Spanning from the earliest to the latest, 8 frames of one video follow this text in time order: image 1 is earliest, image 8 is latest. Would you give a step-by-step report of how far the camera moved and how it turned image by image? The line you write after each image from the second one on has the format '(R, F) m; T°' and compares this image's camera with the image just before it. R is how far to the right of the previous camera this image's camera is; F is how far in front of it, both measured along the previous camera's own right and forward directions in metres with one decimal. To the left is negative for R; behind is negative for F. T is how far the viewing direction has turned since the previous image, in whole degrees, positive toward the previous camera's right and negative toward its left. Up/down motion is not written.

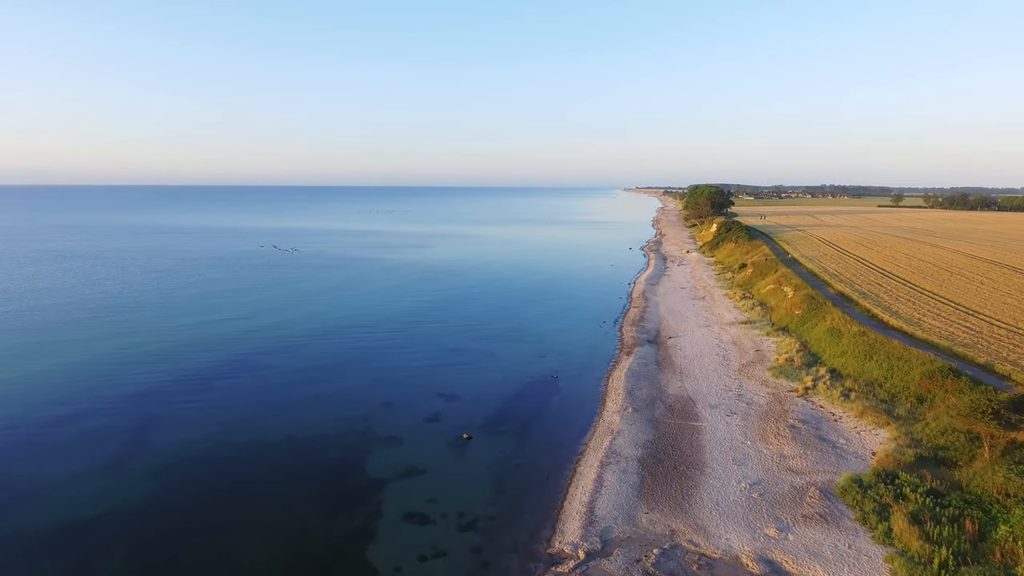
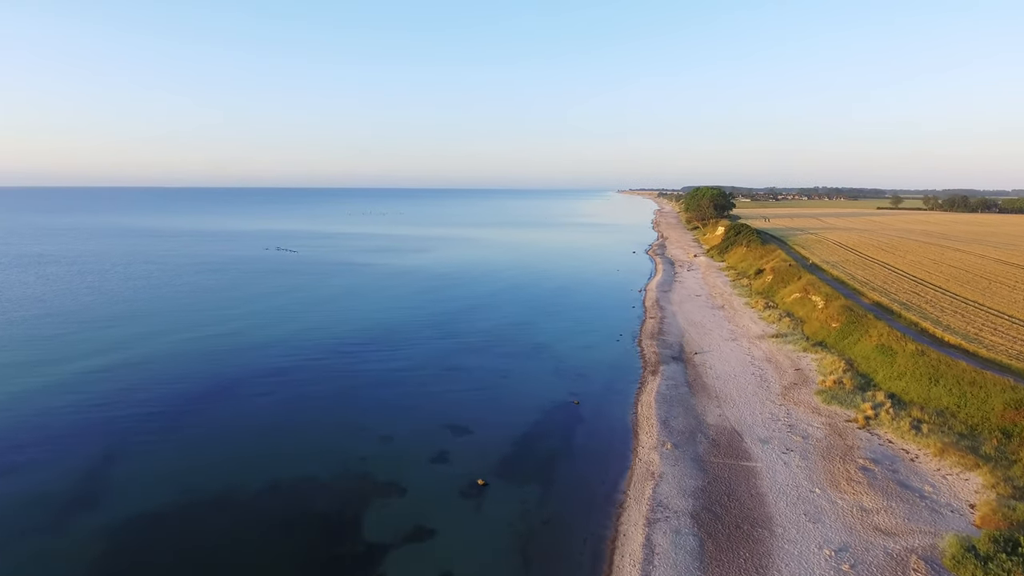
(-0.6, +2.7) m; +1°
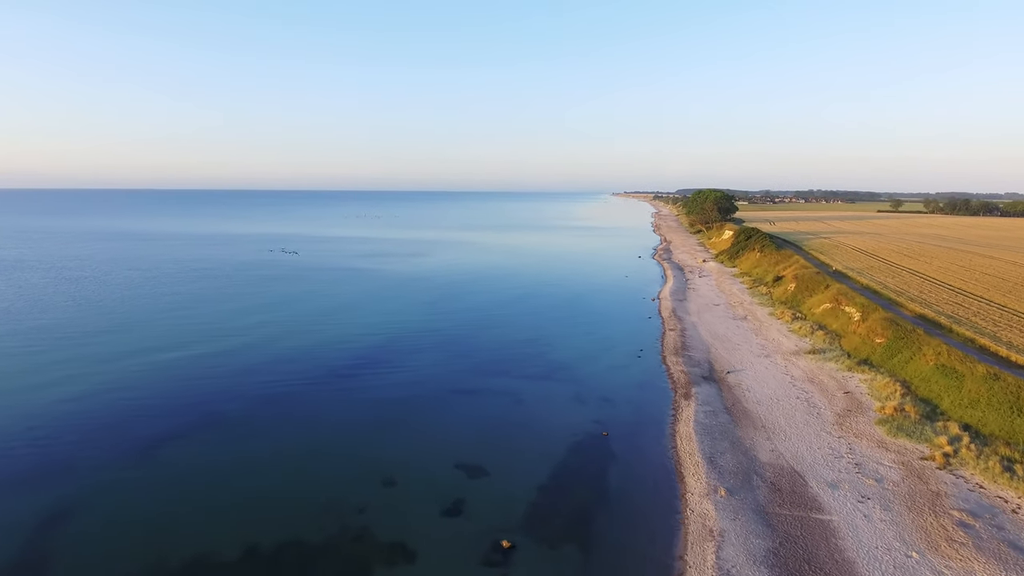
(-0.6, +2.5) m; 0°
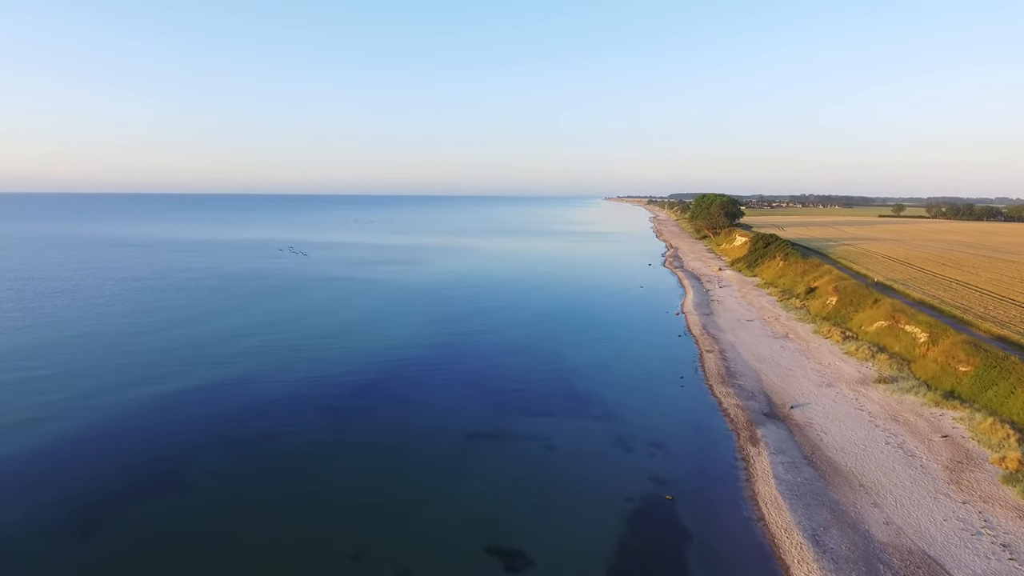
(-0.9, +3.6) m; +1°
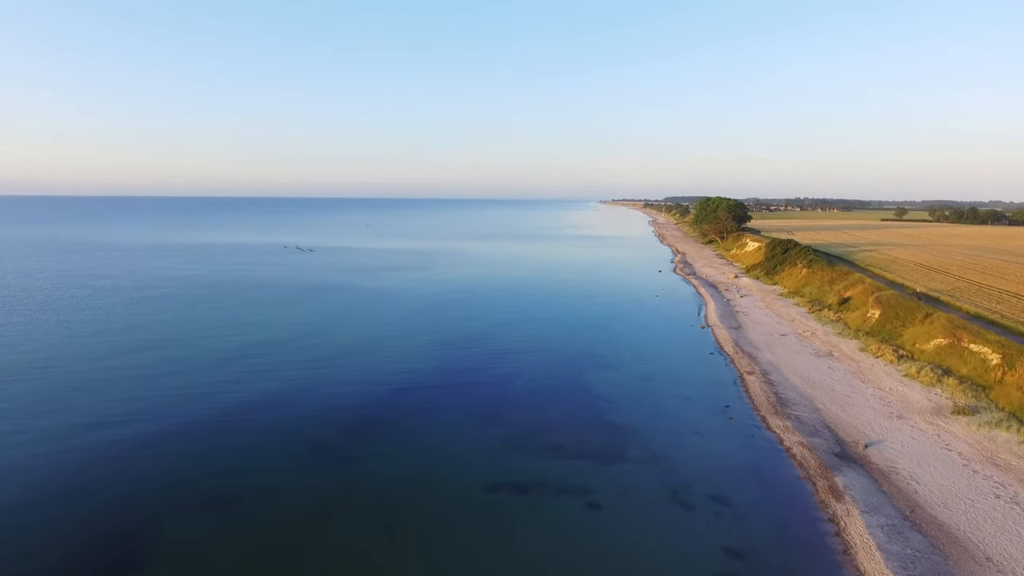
(-0.7, +2.9) m; 0°
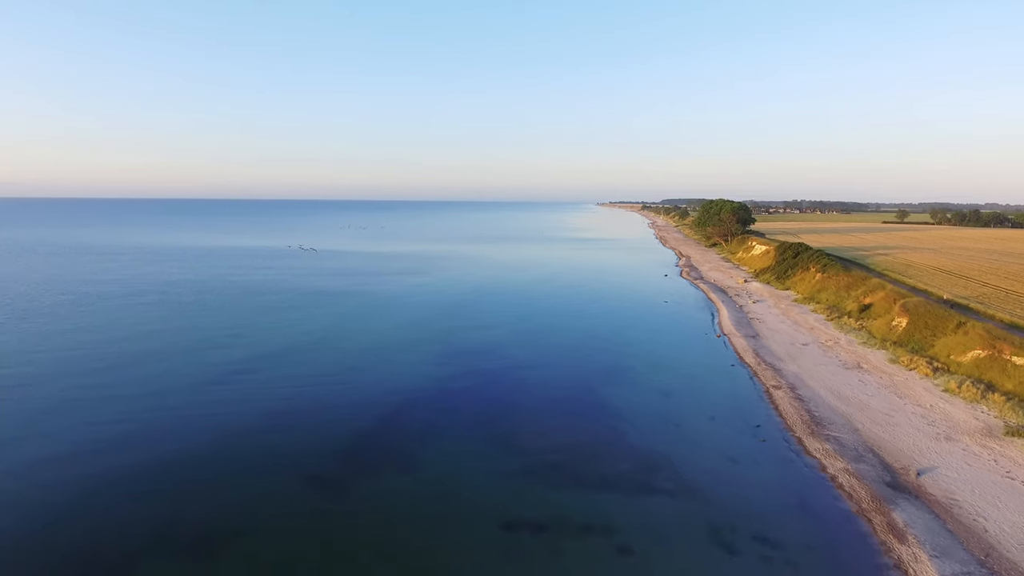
(-0.4, +1.7) m; 0°
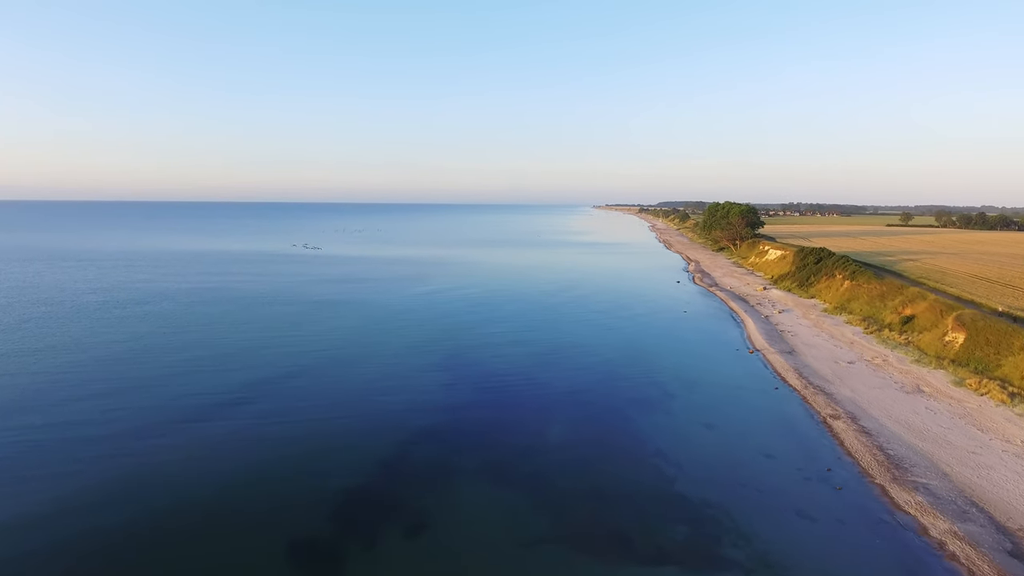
(-0.6, +3.0) m; 0°
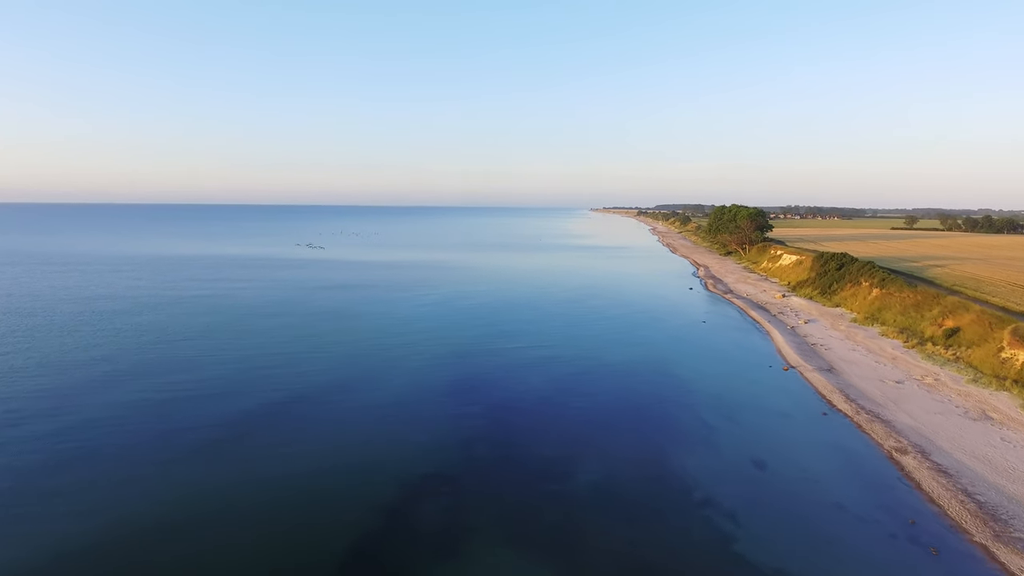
(-0.5, +2.5) m; 0°
